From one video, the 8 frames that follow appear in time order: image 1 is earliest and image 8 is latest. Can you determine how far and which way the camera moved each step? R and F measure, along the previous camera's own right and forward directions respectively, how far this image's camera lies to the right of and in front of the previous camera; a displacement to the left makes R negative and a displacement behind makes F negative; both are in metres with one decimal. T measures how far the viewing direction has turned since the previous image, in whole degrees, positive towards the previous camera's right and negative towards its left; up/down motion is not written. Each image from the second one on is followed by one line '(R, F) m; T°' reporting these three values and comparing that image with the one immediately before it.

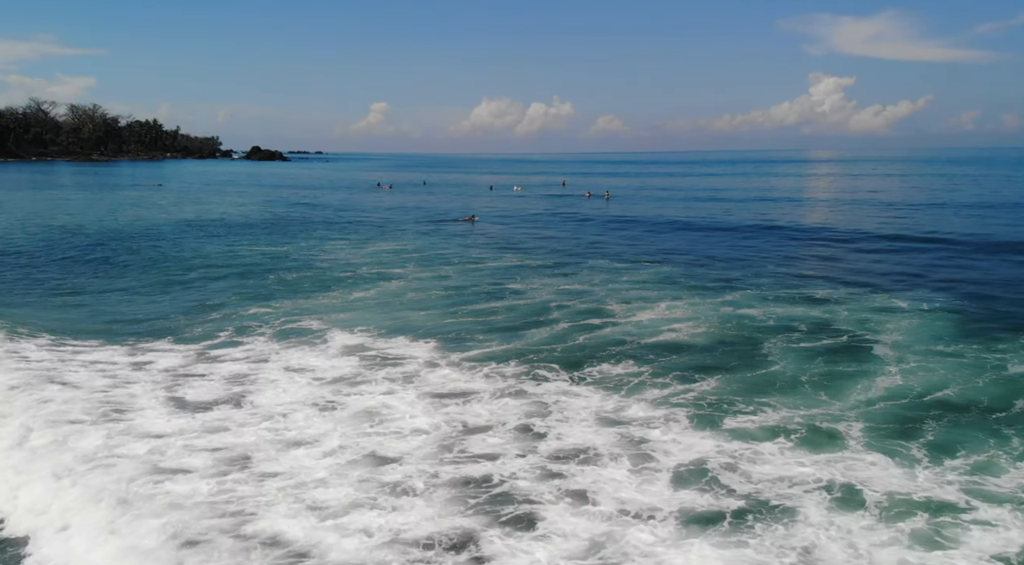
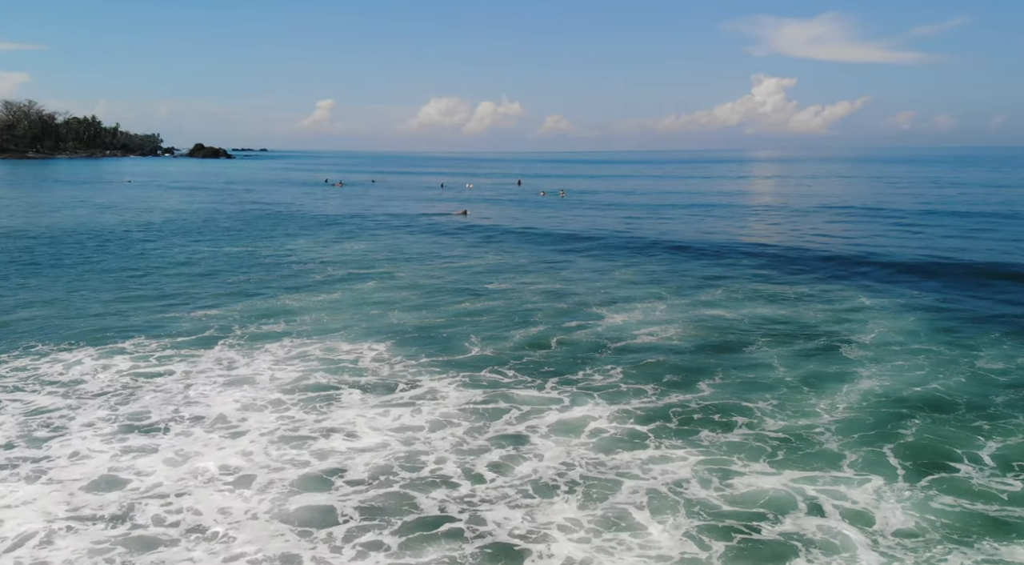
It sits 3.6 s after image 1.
(-0.6, +1.1) m; +3°
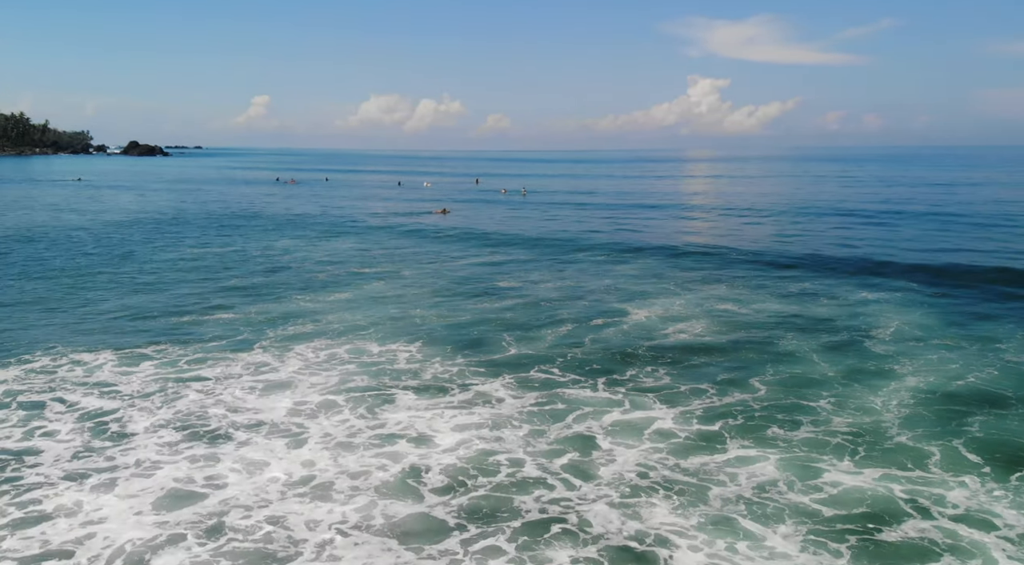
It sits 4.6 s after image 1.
(-3.2, +0.8) m; +4°
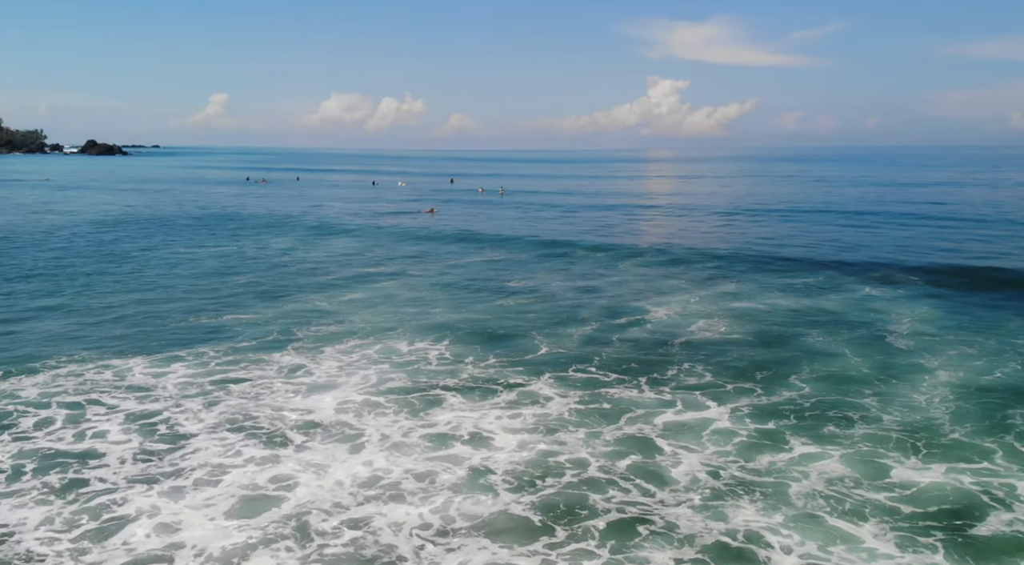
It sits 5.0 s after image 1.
(-2.3, +0.4) m; +2°
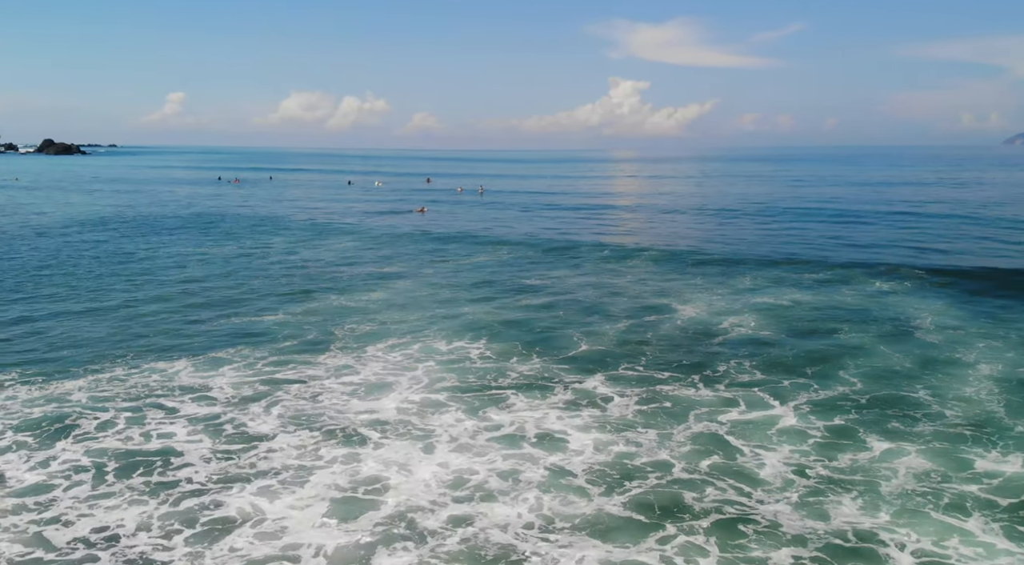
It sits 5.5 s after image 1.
(-2.5, +0.4) m; +2°
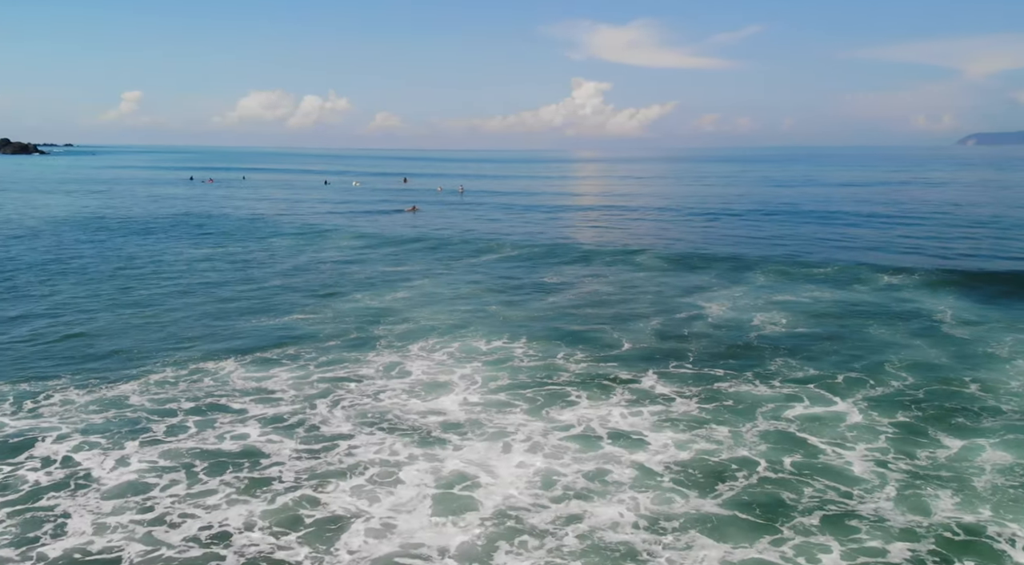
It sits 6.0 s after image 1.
(-2.5, +0.4) m; +2°
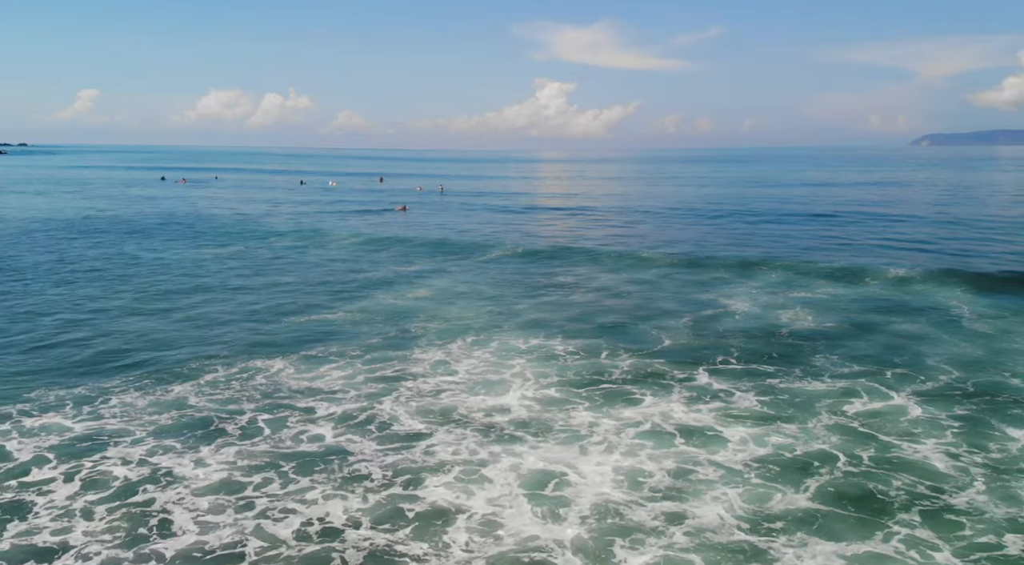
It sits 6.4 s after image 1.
(-2.3, +0.4) m; +2°
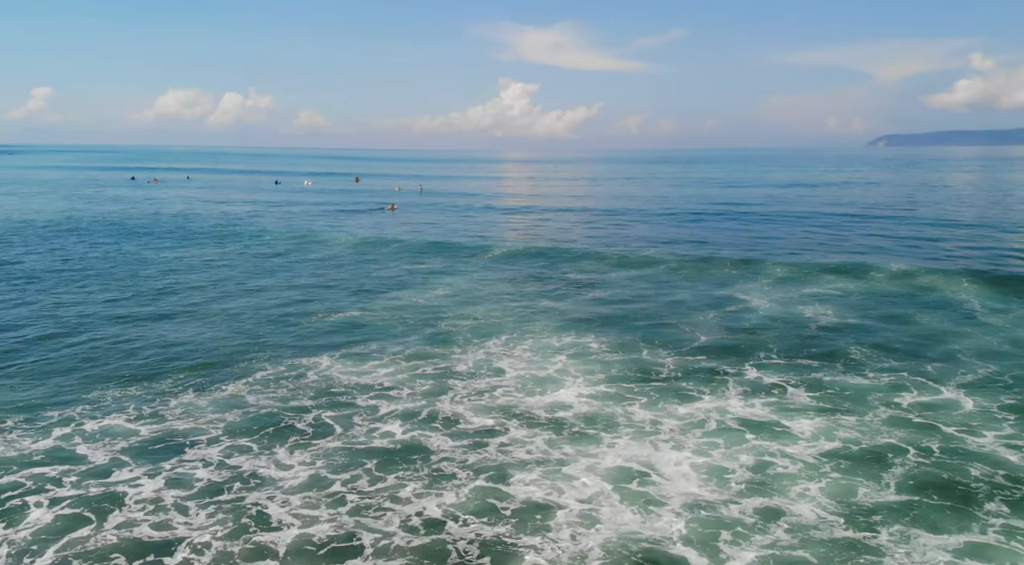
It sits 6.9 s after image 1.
(-2.2, +0.3) m; +2°
